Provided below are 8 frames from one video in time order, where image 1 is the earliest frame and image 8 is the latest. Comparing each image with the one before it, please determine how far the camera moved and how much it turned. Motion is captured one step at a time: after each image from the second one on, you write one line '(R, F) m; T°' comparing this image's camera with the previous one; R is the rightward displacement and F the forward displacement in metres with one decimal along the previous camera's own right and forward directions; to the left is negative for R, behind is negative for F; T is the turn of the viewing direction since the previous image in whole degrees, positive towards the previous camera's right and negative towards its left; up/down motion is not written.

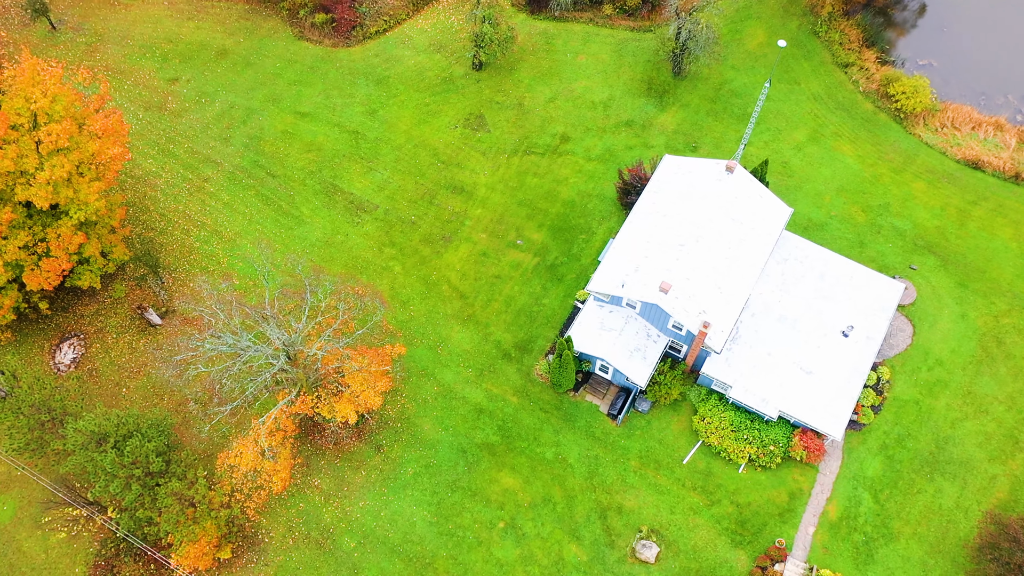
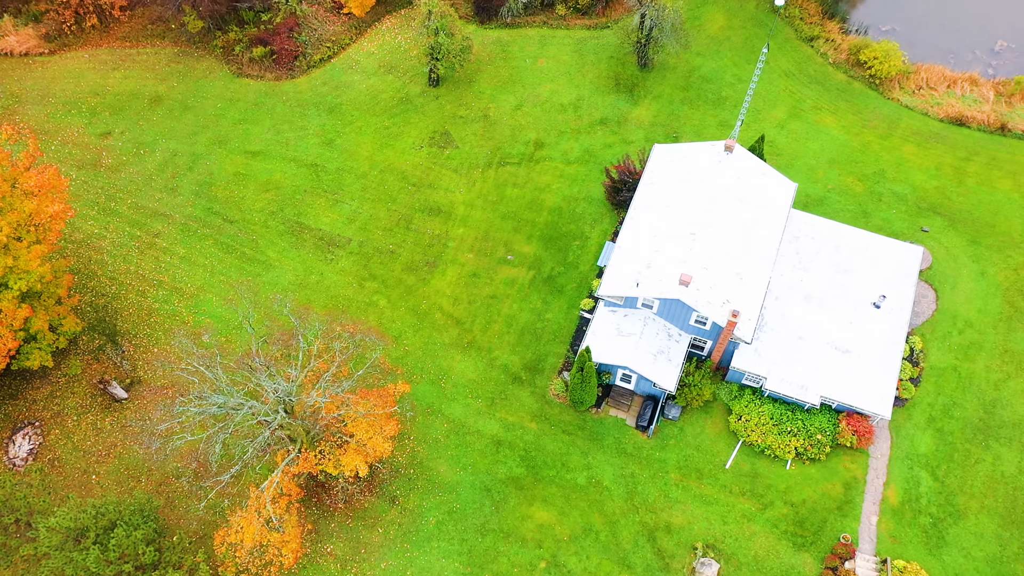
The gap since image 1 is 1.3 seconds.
(-2.4, +3.0) m; +4°
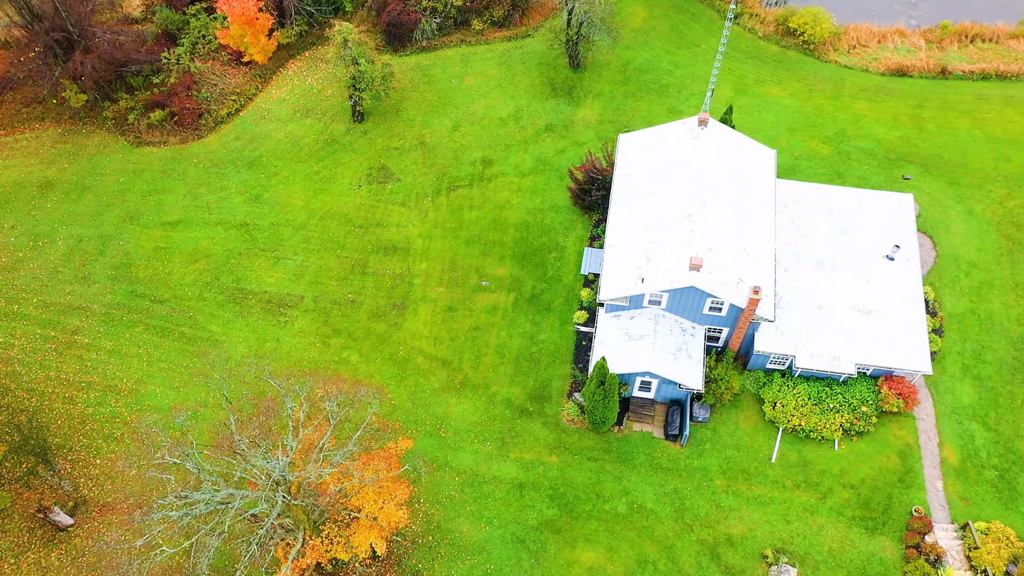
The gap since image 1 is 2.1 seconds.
(-2.9, +3.6) m; +7°
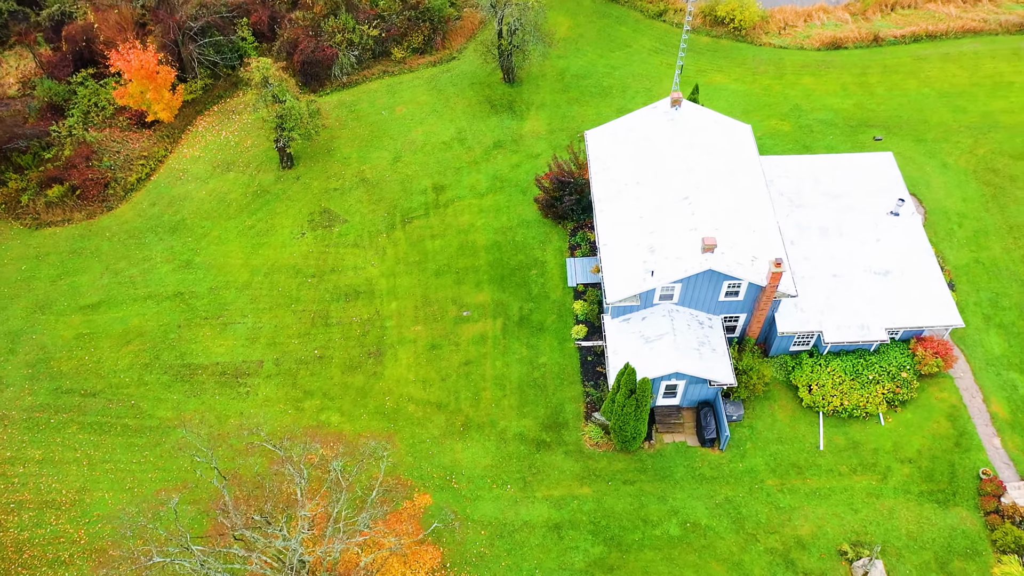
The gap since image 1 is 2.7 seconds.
(-2.8, +3.4) m; +7°
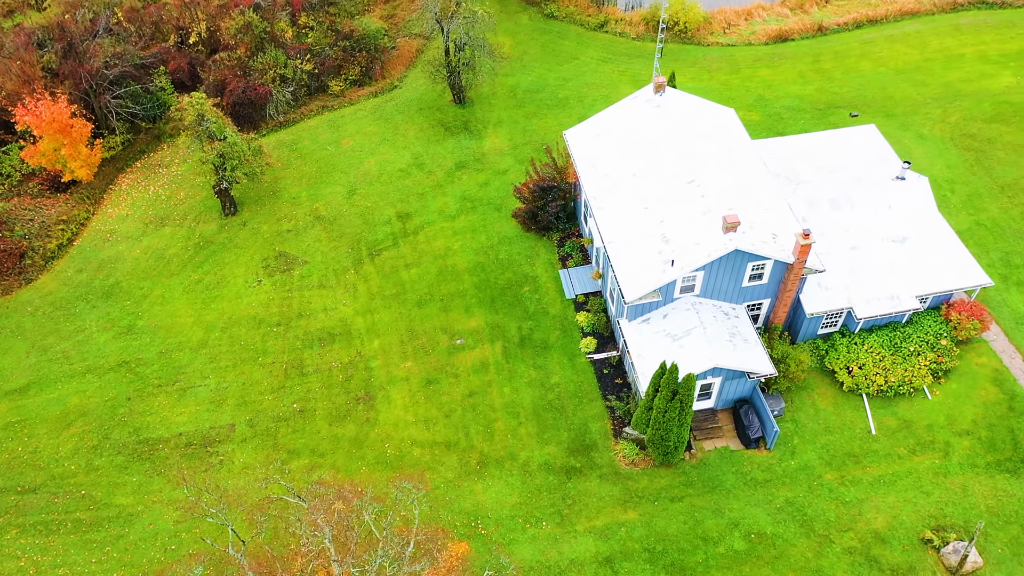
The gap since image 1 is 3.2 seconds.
(-2.5, +3.0) m; +6°
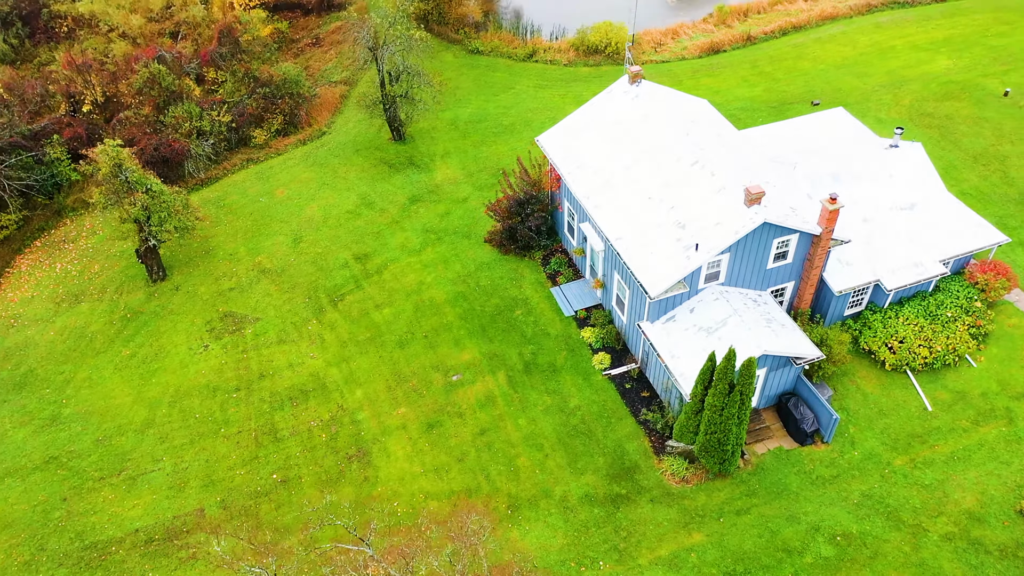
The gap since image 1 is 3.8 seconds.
(-2.8, +3.2) m; +7°
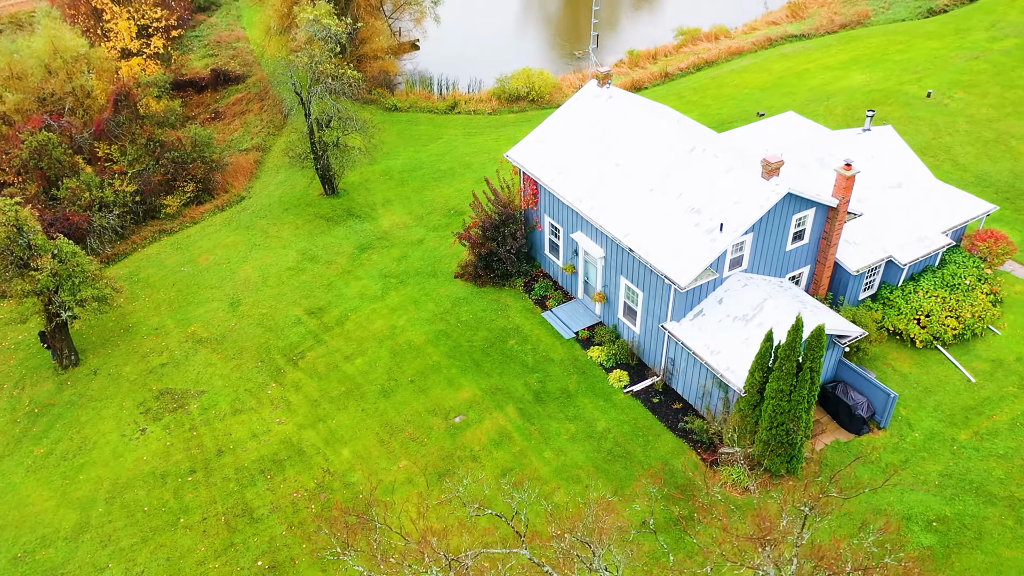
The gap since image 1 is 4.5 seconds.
(-3.0, +3.0) m; +9°
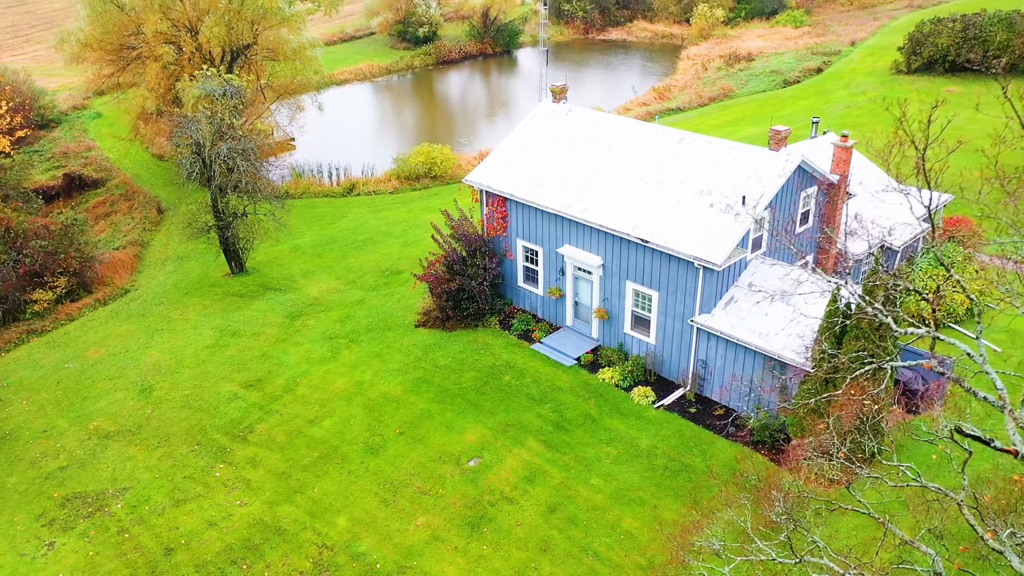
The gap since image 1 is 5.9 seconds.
(-3.6, +3.4) m; +12°
